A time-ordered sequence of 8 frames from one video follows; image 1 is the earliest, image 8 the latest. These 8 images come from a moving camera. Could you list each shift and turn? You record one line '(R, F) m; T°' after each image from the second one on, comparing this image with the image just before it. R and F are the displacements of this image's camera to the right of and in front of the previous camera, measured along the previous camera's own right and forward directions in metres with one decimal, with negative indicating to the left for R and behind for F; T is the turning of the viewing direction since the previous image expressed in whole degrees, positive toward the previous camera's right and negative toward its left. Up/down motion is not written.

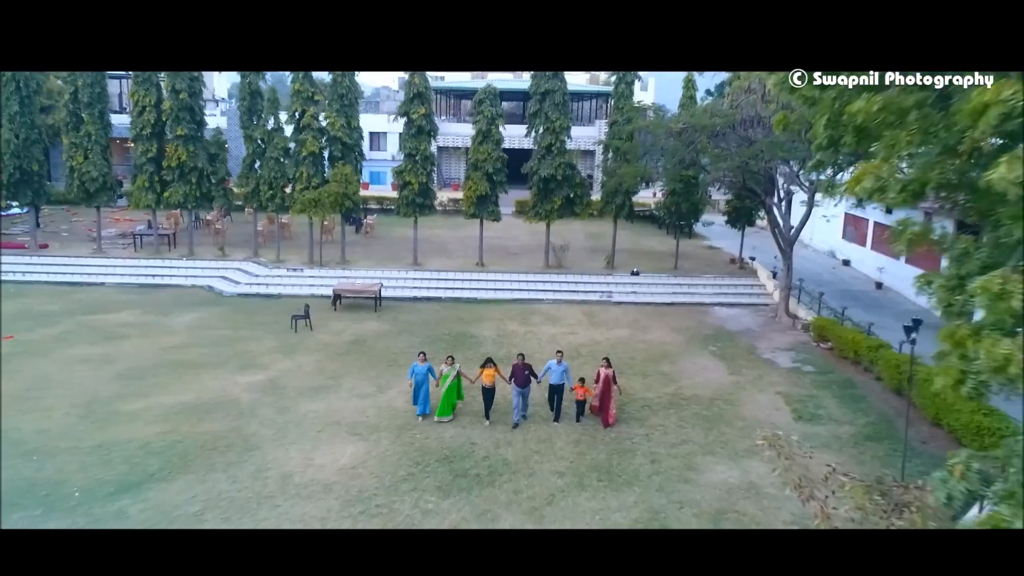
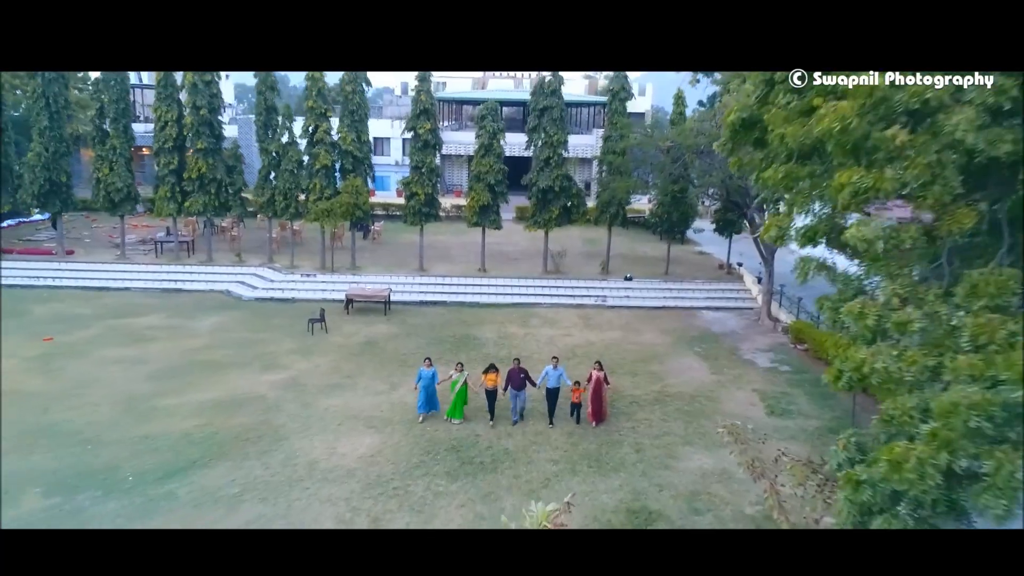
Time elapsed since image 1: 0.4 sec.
(0.0, -0.6) m; 0°
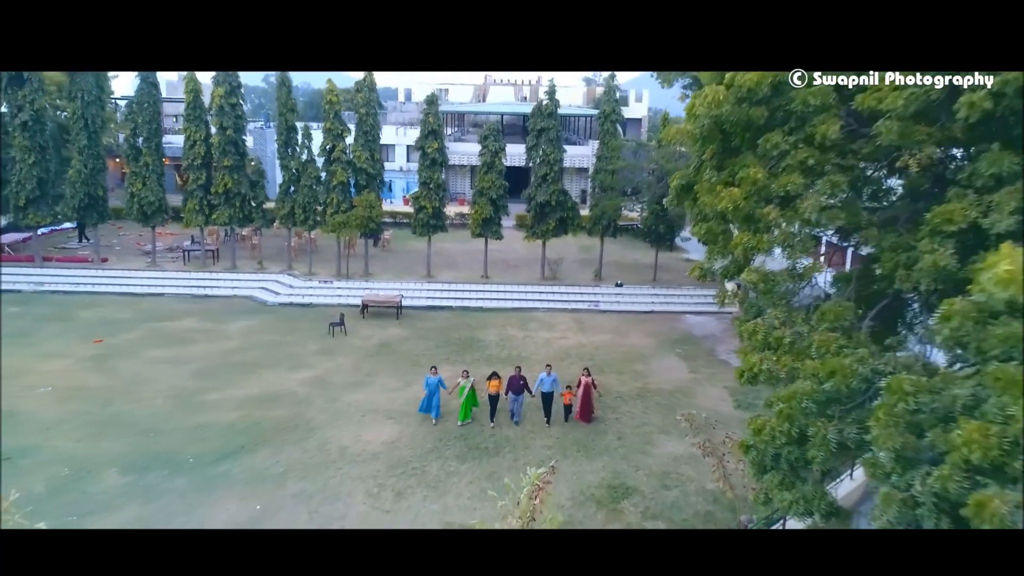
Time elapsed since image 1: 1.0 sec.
(0.0, -0.9) m; 0°
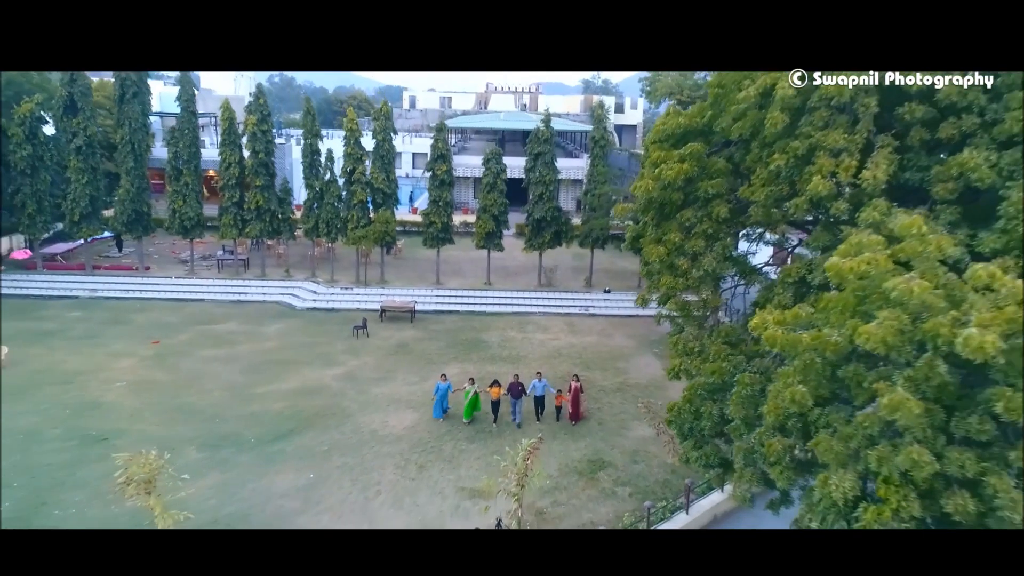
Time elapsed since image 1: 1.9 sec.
(0.0, -1.4) m; 0°
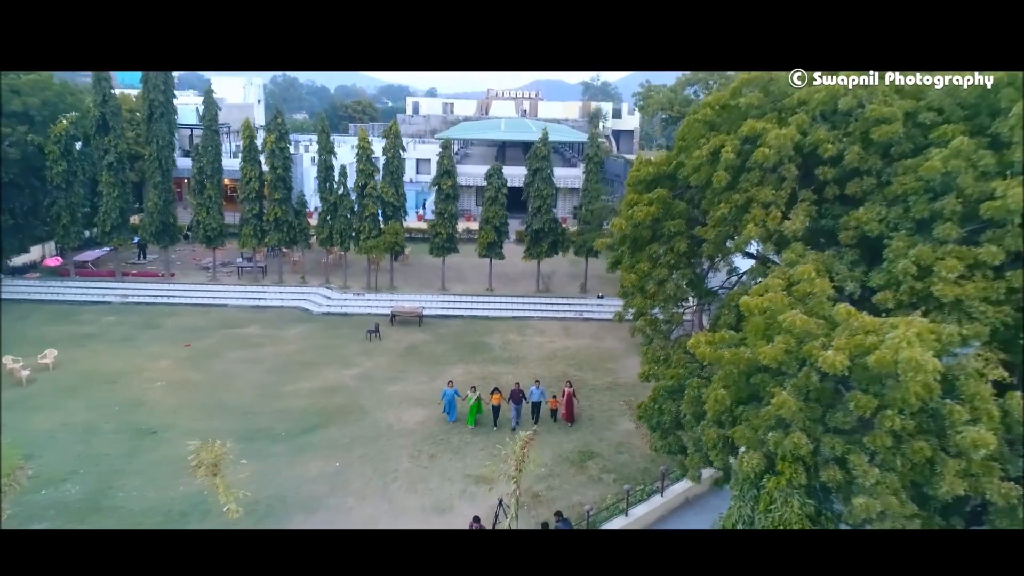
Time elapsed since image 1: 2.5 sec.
(0.0, -0.9) m; 0°
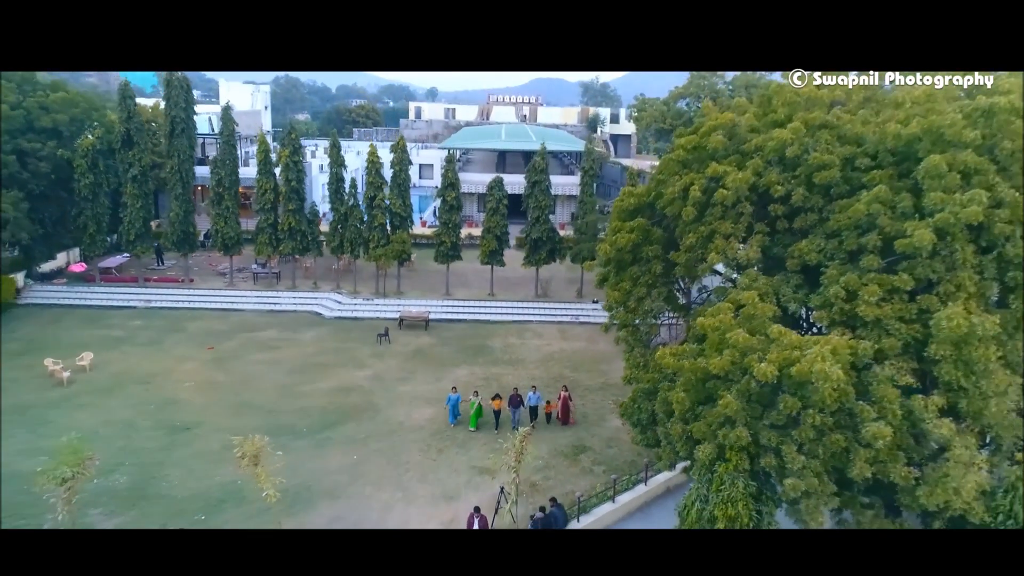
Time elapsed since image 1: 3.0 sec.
(0.0, -0.8) m; 0°
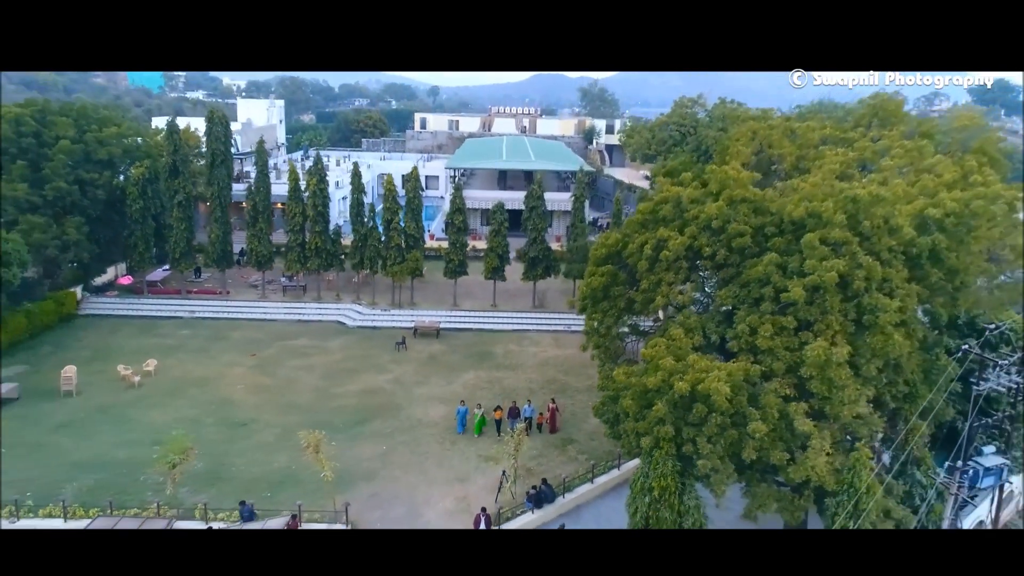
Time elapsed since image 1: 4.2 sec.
(0.0, -1.9) m; 0°
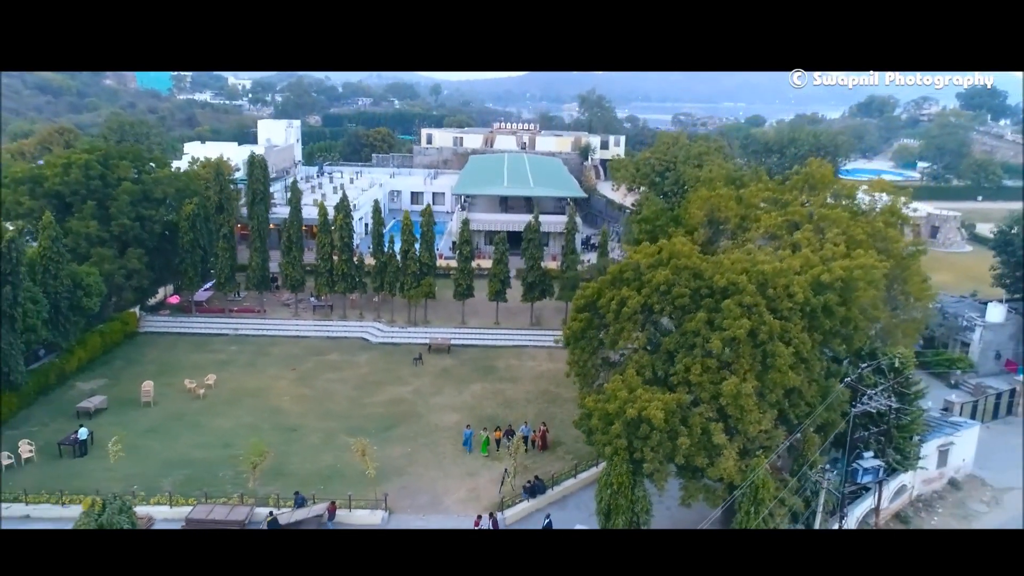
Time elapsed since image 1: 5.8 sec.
(0.0, -2.4) m; 0°
